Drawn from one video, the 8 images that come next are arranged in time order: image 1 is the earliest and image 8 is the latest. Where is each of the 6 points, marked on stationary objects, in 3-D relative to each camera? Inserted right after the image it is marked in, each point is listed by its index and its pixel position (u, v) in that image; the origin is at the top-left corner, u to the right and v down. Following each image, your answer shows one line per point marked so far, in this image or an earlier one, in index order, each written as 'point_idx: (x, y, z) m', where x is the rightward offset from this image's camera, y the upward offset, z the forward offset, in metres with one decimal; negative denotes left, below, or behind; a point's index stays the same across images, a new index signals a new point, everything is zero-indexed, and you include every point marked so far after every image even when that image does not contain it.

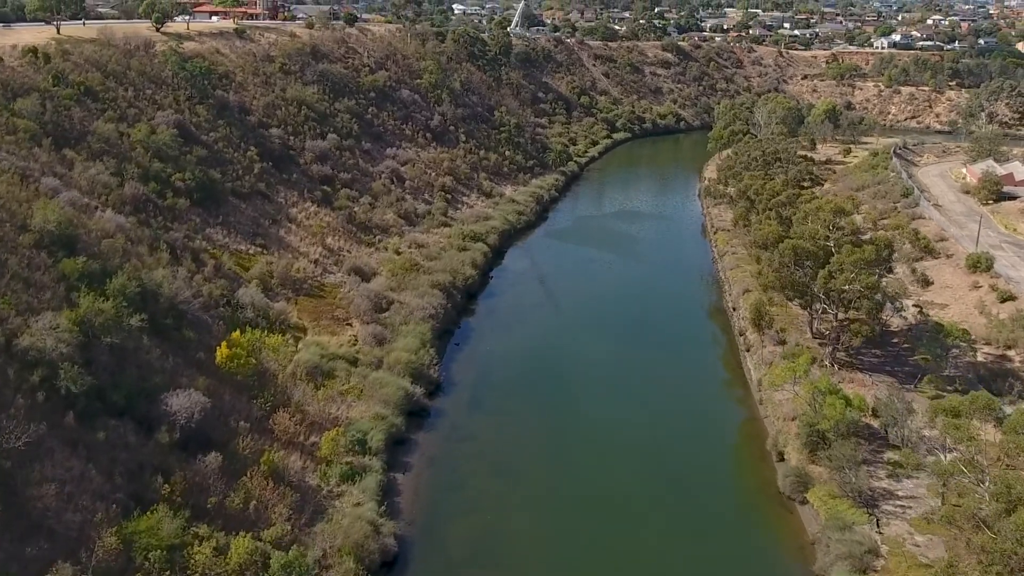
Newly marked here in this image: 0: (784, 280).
0: (+8.5, +0.3, +16.7) m
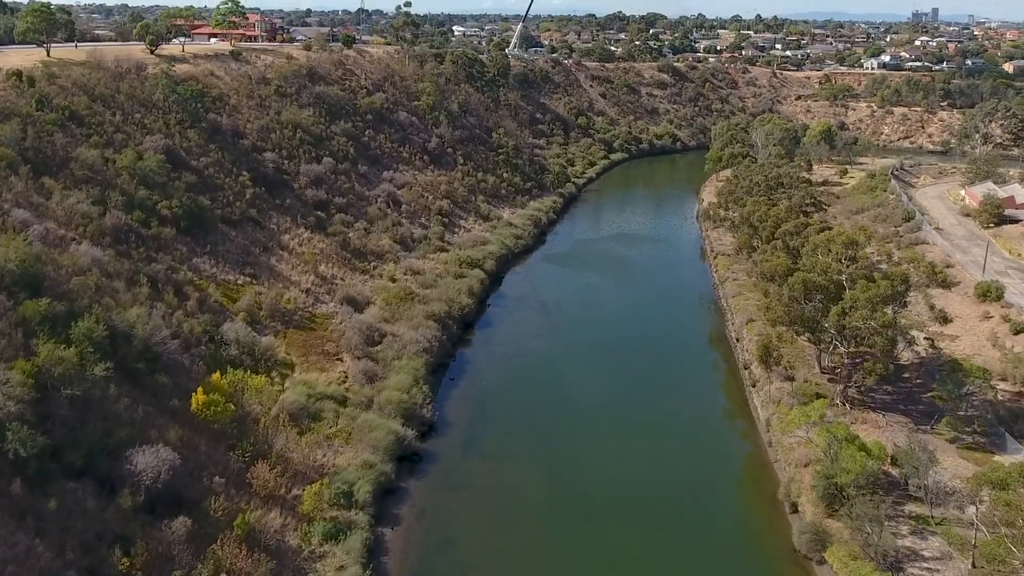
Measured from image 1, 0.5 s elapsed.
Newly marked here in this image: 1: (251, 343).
0: (+8.4, -0.8, +16.0) m
1: (-9.0, -2.0, +18.2) m
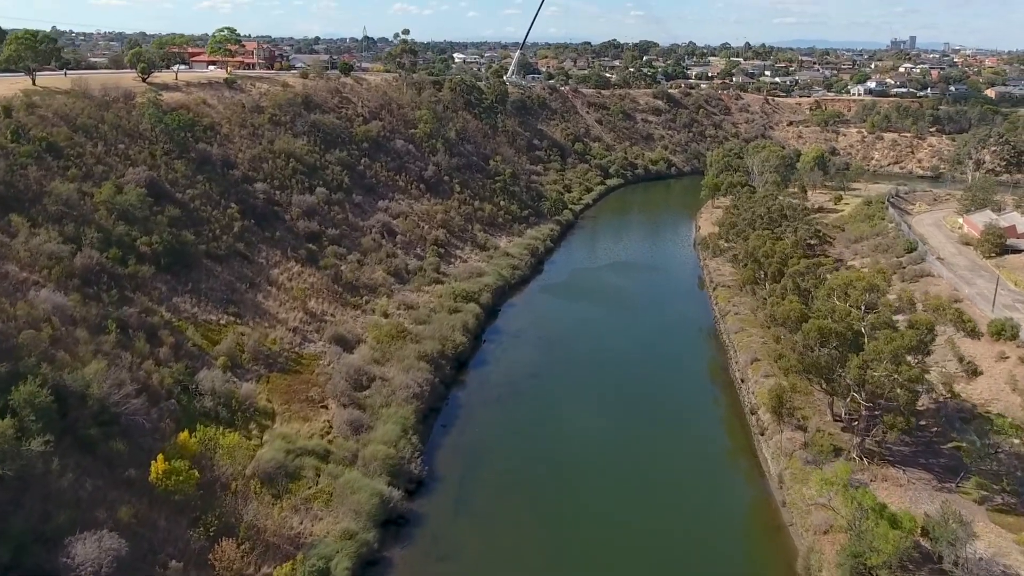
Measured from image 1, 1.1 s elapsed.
0: (+8.3, -2.1, +15.0) m
1: (-9.1, -3.4, +17.0) m
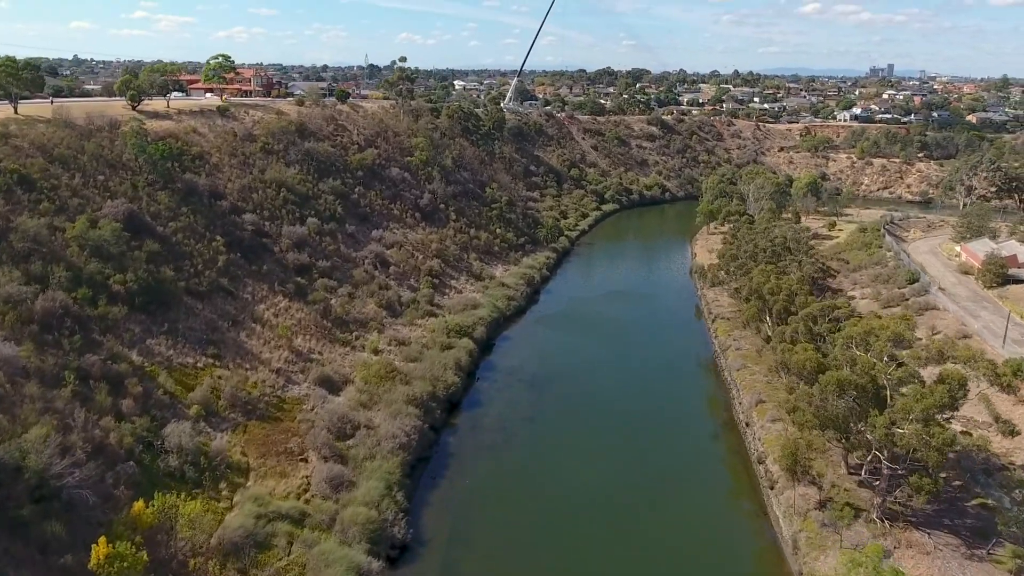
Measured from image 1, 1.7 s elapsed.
0: (+8.1, -3.4, +13.9) m
1: (-9.3, -4.7, +15.8) m
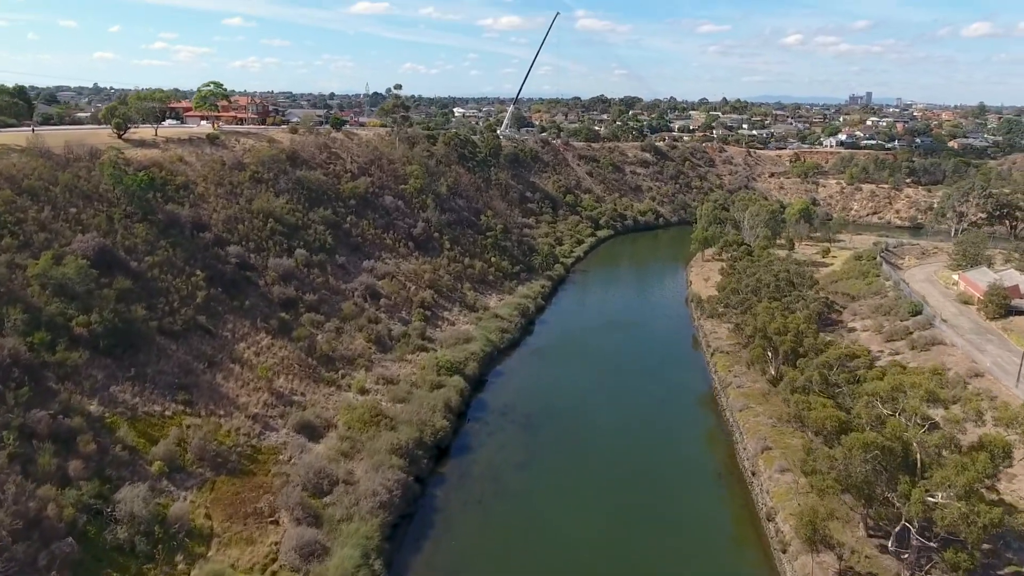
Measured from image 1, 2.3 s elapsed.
0: (+7.9, -4.6, +12.6) m
1: (-9.6, -6.0, +14.4) m
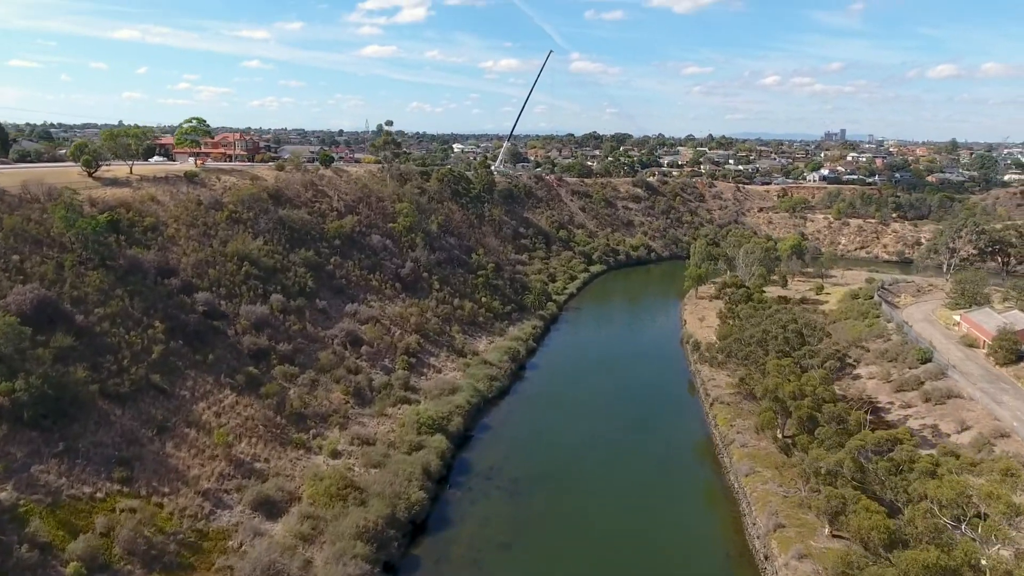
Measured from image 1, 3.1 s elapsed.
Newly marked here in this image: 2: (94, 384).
0: (+7.5, -6.1, +10.5) m
1: (-10.0, -7.6, +11.9) m
2: (-14.7, -3.4, +18.9) m
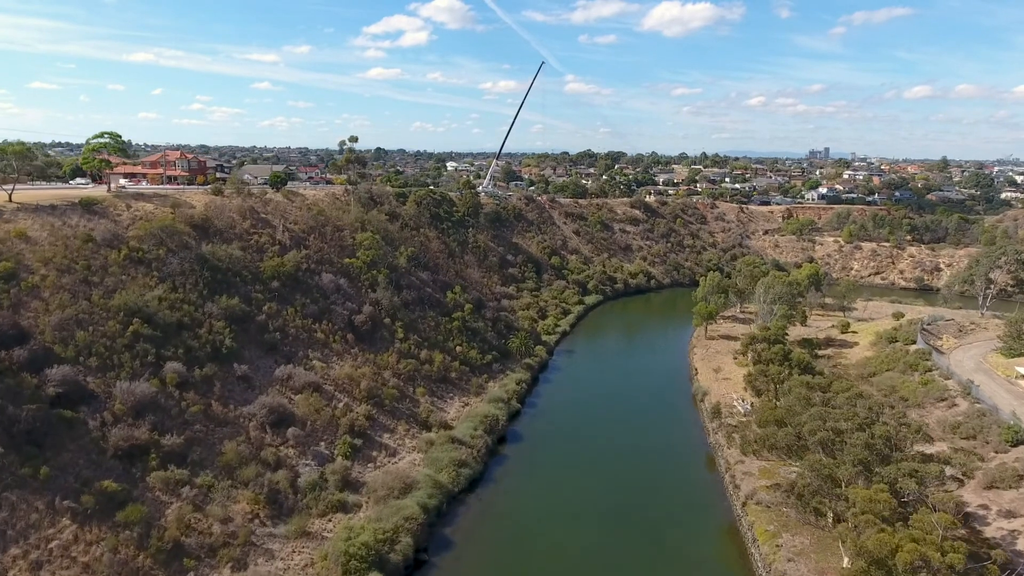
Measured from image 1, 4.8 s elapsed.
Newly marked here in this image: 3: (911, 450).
0: (+6.4, -8.3, +3.3) m
1: (-11.1, -9.8, +4.5) m
2: (-15.8, -5.9, +11.5) m
3: (+13.5, -5.6, +18.5) m
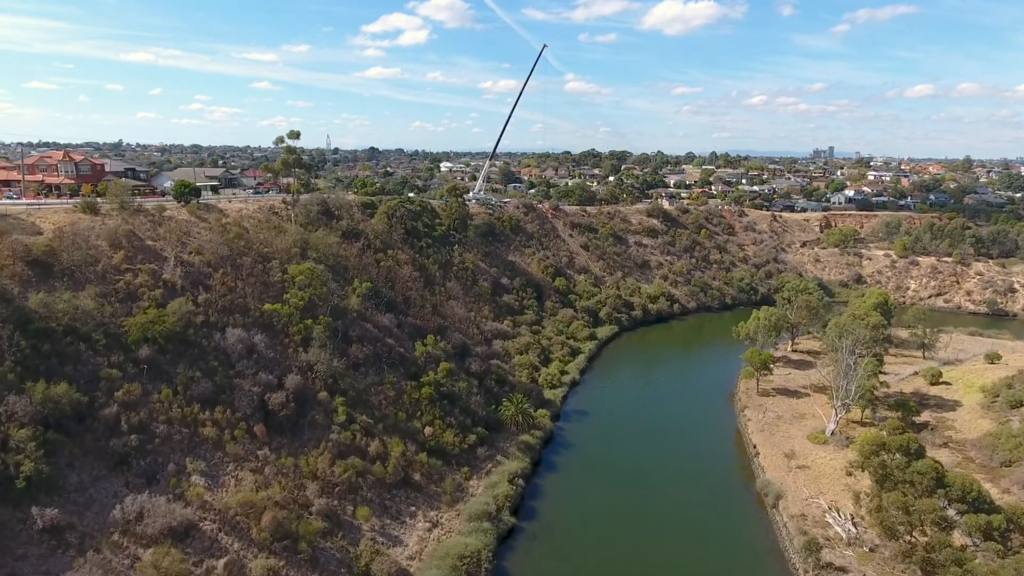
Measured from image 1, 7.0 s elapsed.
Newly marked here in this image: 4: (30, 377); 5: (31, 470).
0: (+6.0, -10.9, -6.8) m
1: (-11.5, -12.5, -5.6) m
2: (-16.2, -8.5, +1.4) m
3: (+13.1, -8.2, +8.4) m
4: (-17.1, -2.7, +19.8) m
5: (-14.9, -5.4, +16.2) m
